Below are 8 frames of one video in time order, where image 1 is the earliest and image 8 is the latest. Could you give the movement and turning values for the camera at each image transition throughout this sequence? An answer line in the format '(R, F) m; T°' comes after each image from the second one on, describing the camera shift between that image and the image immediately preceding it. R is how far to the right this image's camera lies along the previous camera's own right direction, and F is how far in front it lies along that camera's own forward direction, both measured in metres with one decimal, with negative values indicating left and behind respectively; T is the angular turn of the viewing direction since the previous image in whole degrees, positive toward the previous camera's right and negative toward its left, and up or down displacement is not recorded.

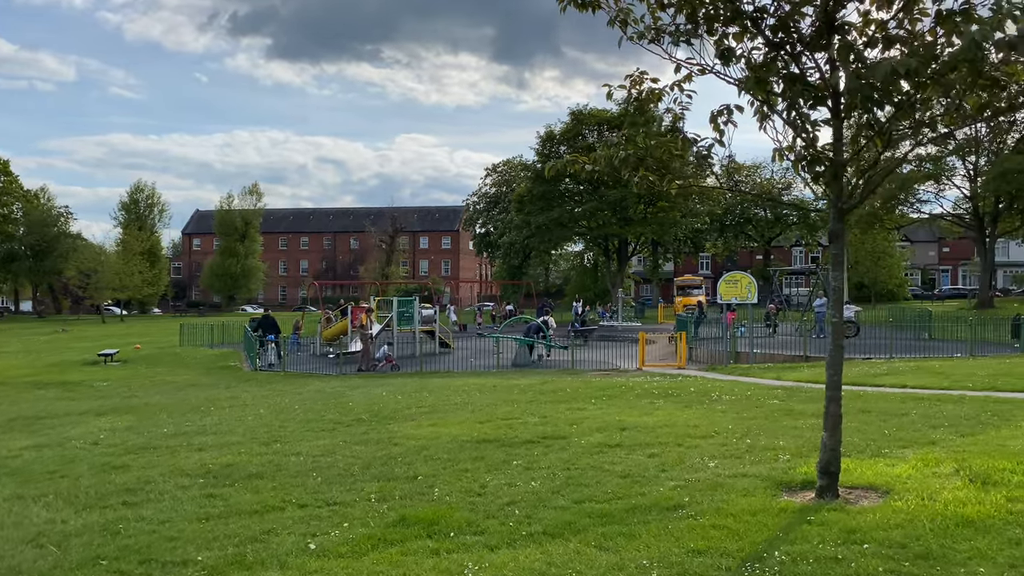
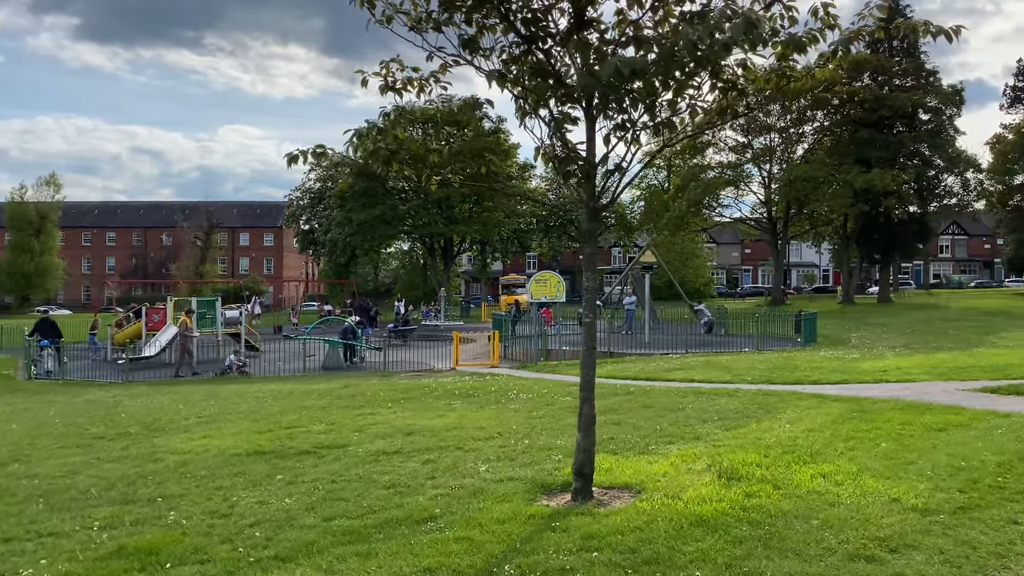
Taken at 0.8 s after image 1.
(+0.7, +0.3) m; +11°
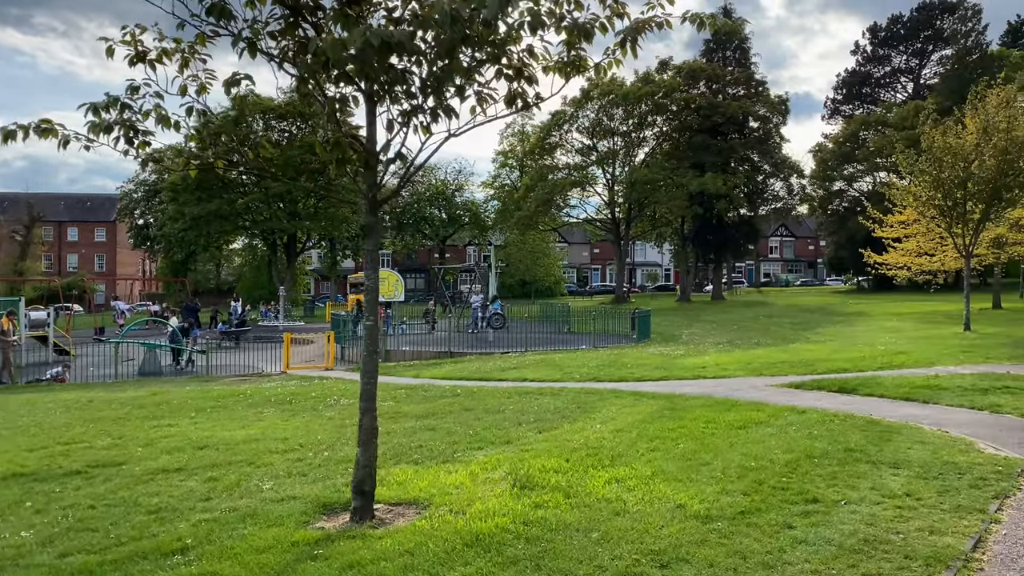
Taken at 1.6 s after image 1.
(+0.6, +0.5) m; +10°
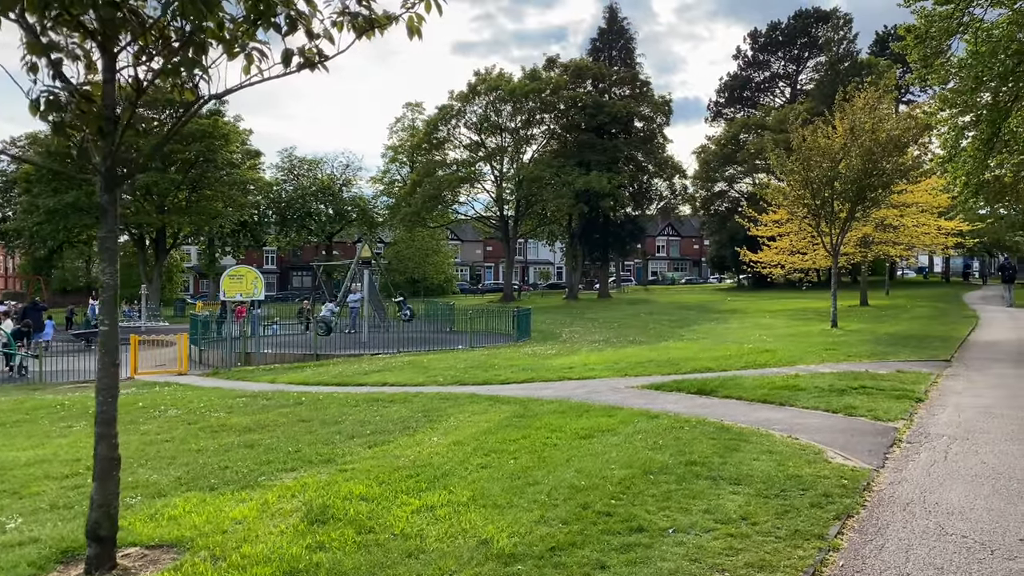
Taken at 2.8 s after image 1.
(+0.7, +0.9) m; +7°
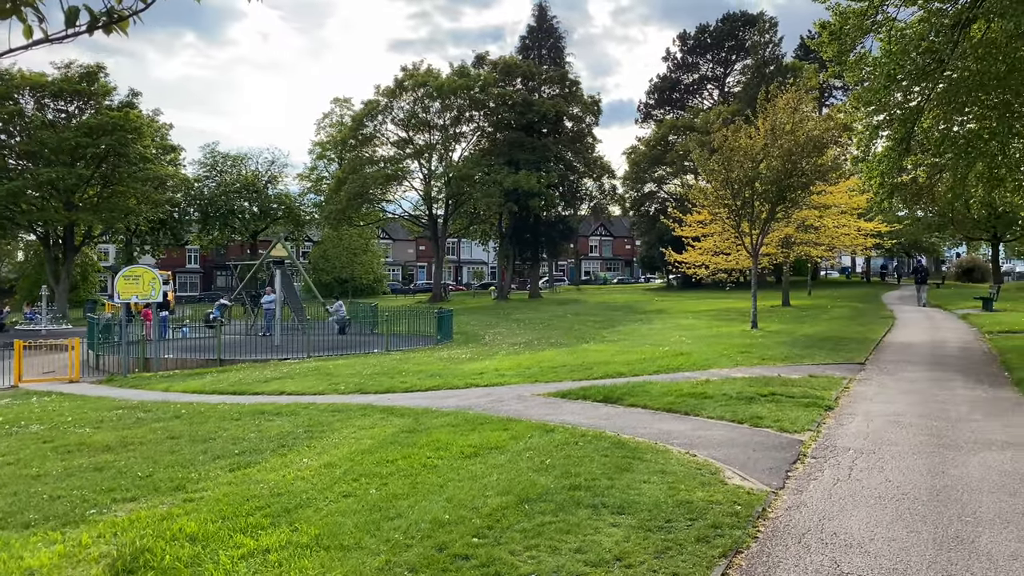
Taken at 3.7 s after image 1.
(+0.5, +0.7) m; +4°
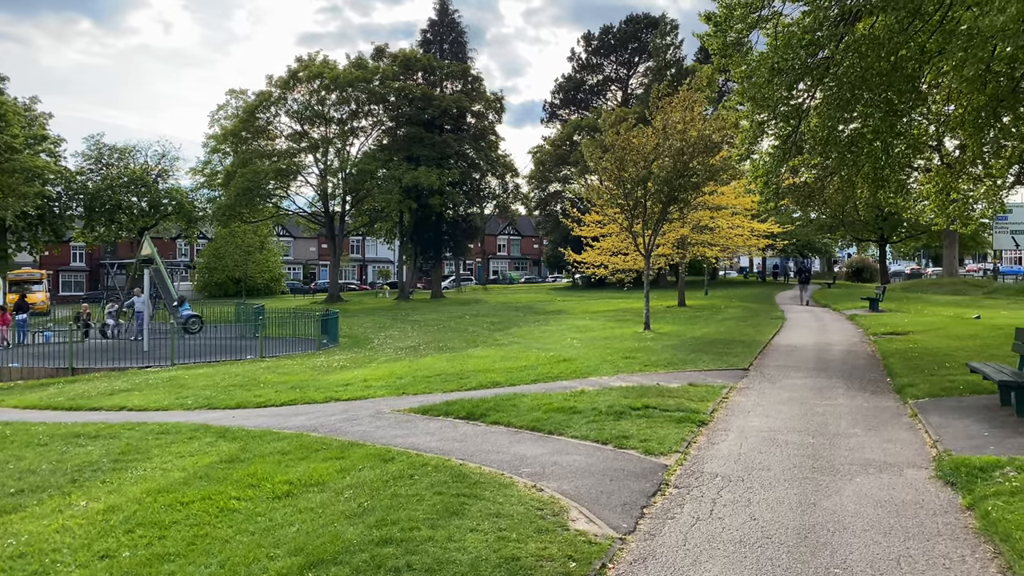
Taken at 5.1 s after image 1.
(+0.7, +1.0) m; +6°
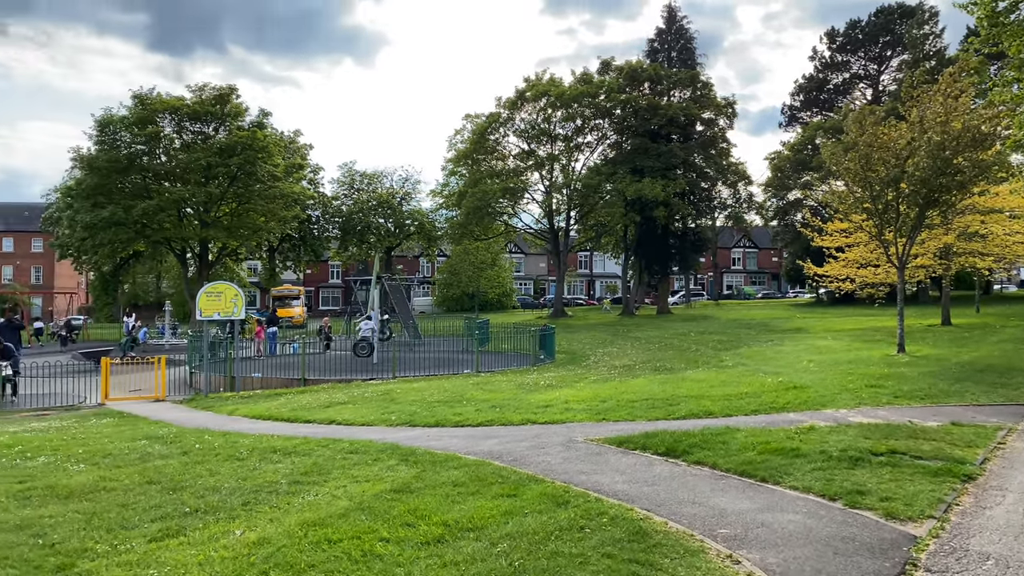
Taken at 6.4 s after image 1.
(+0.3, +1.1) m; -16°
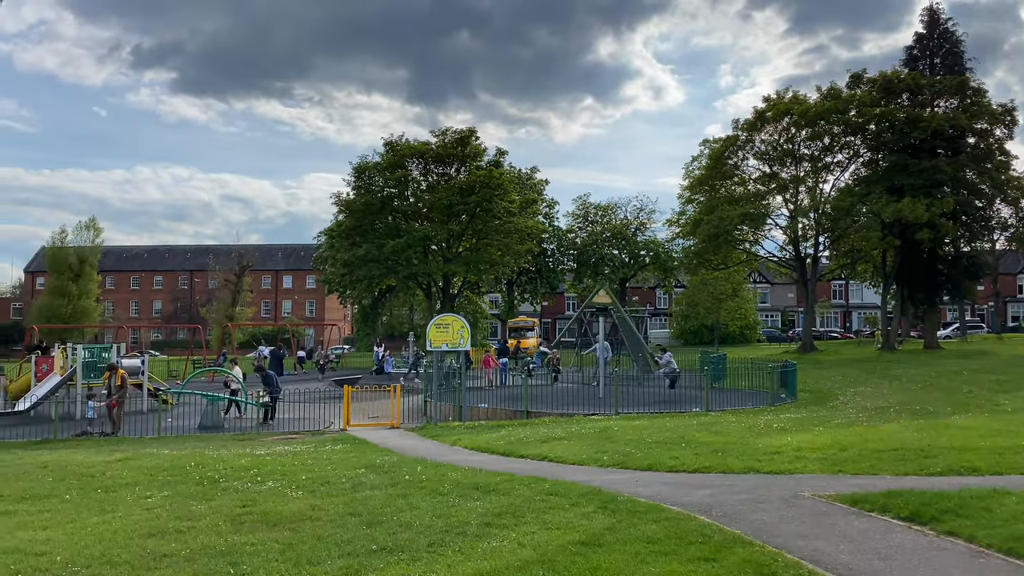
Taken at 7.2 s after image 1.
(+0.3, +0.6) m; -16°
